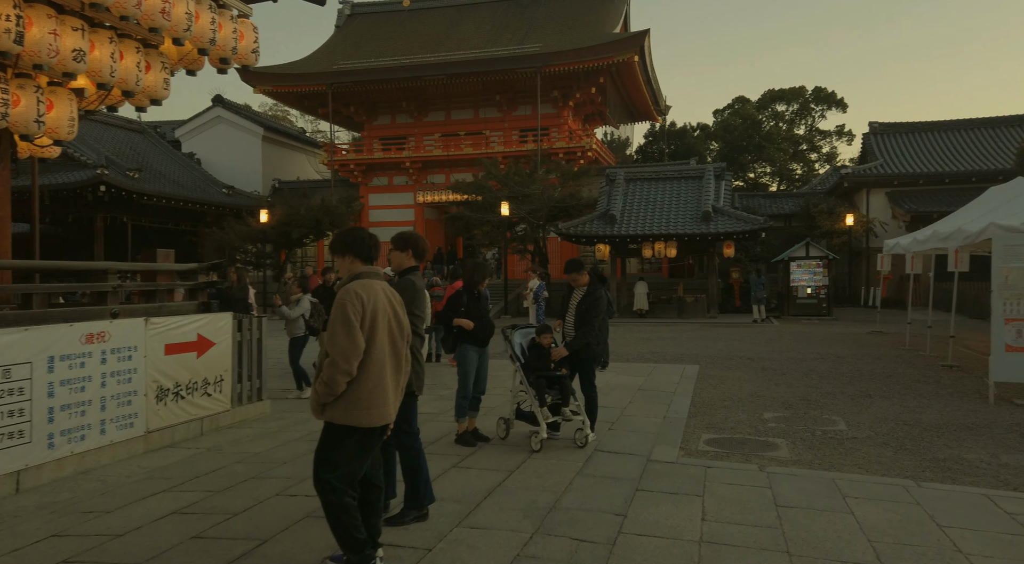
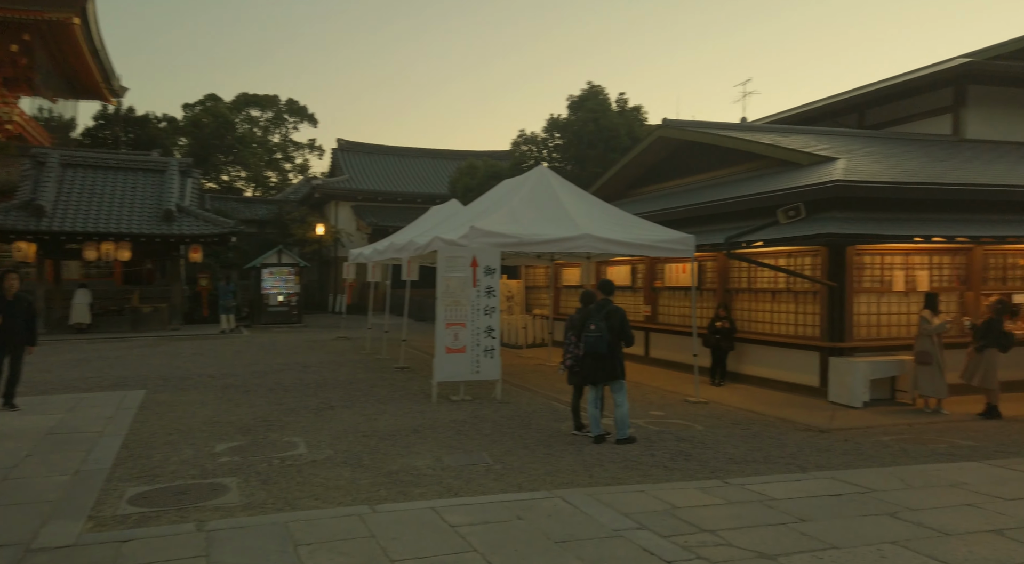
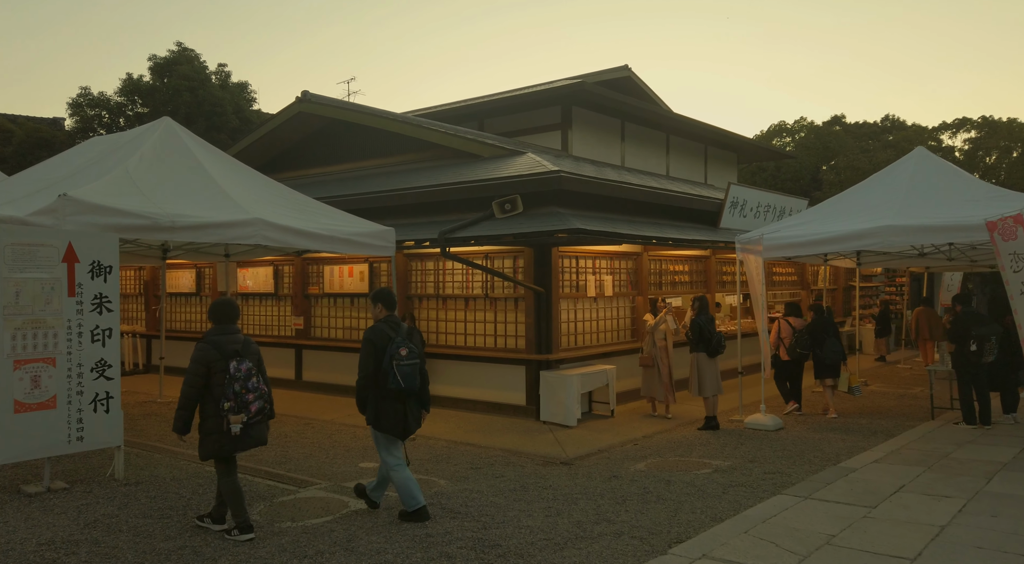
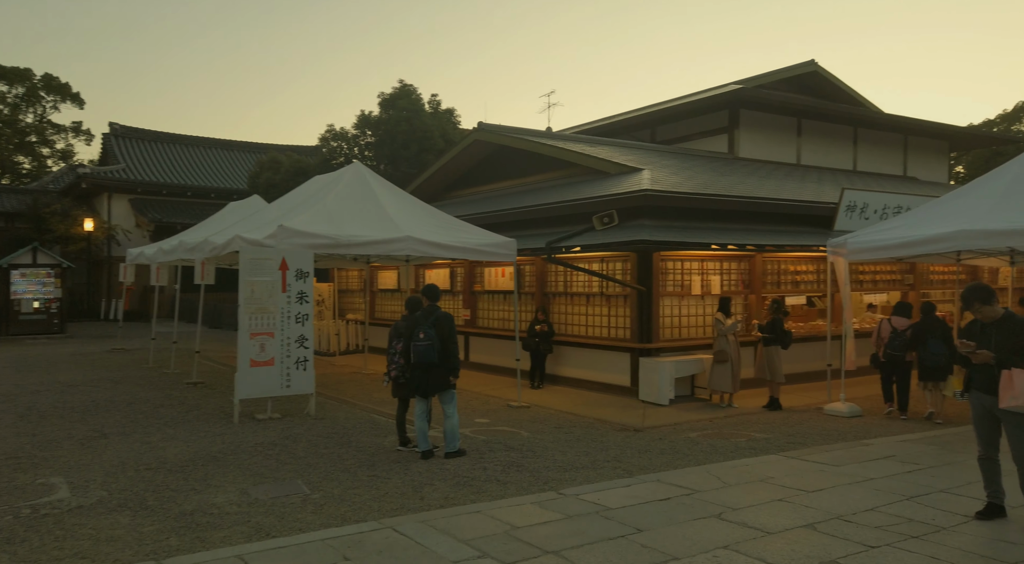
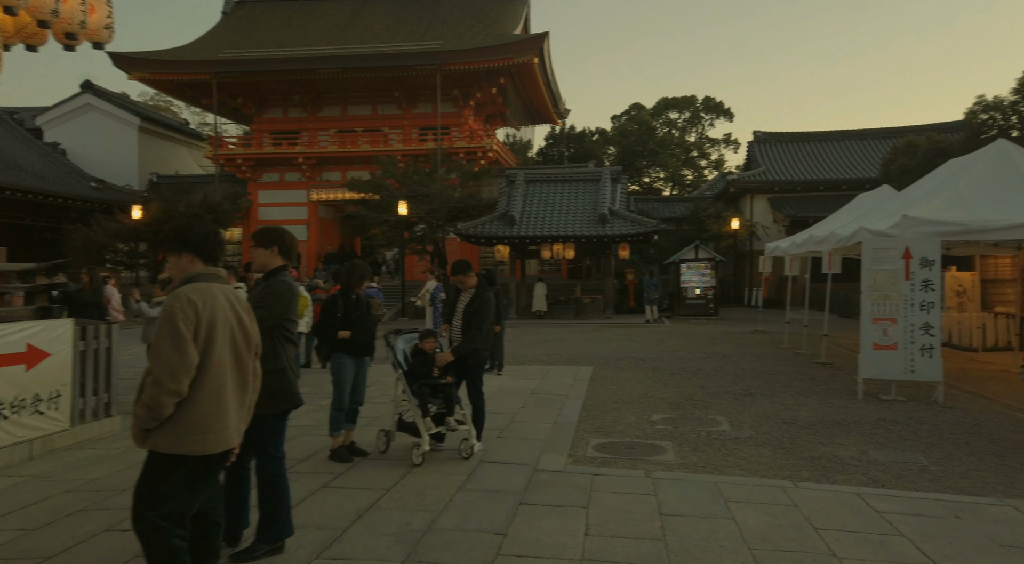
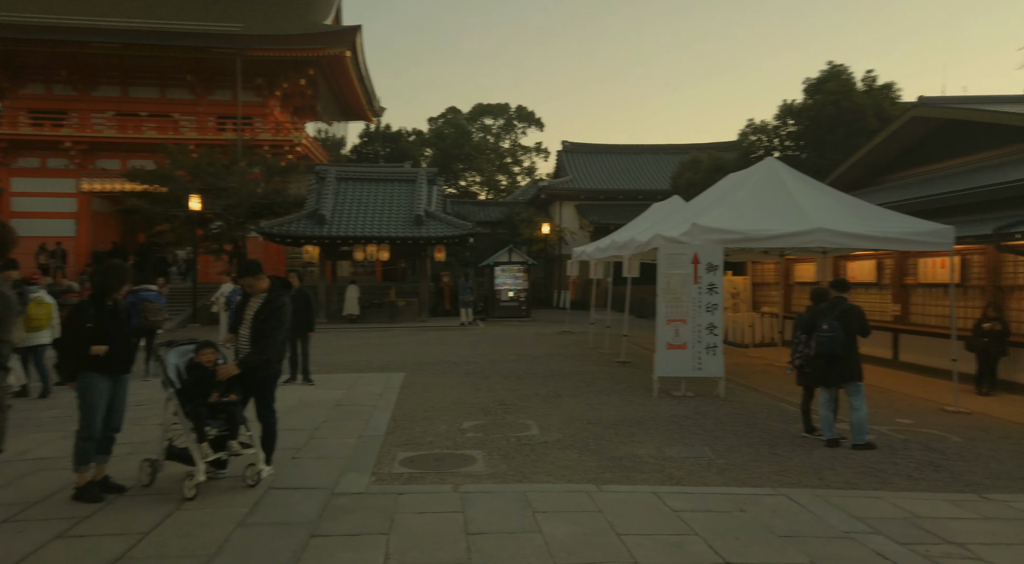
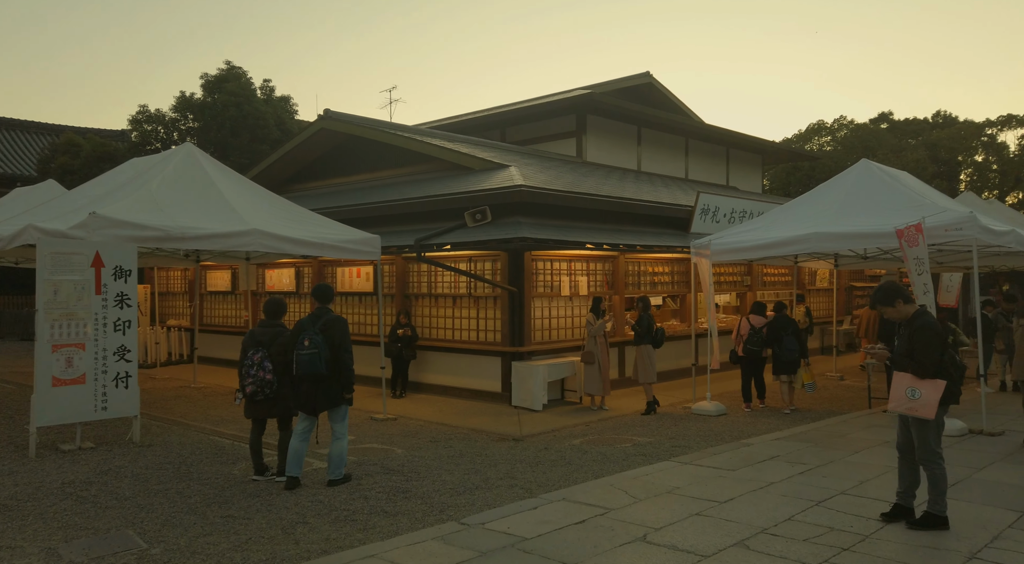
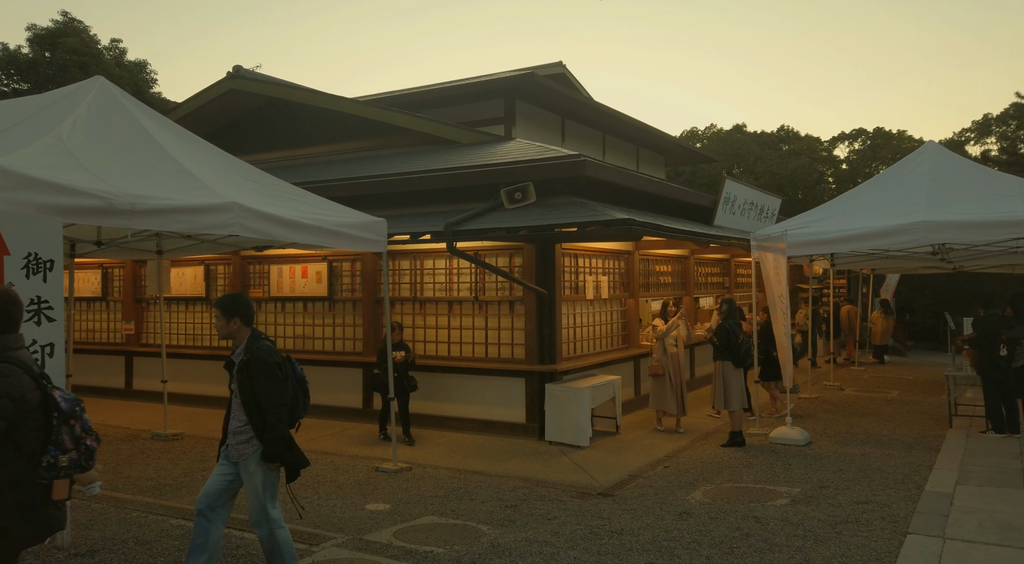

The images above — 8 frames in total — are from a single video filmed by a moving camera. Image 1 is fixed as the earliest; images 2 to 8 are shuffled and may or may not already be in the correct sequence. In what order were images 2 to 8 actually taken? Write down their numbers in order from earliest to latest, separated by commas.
5, 6, 2, 4, 7, 3, 8
